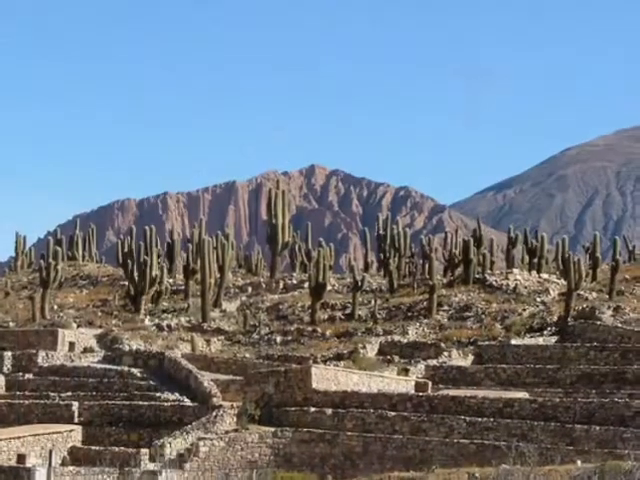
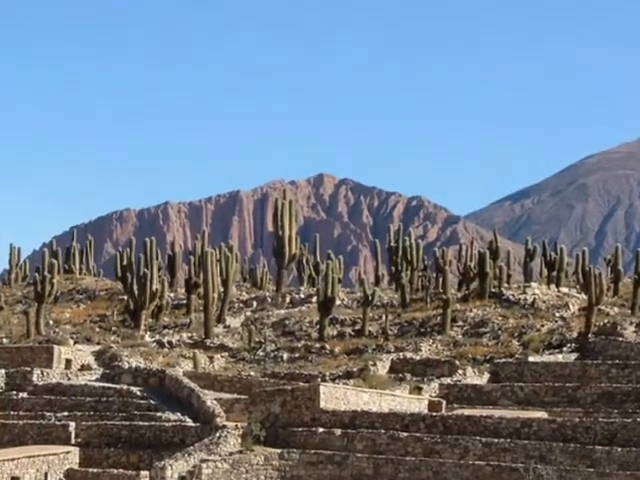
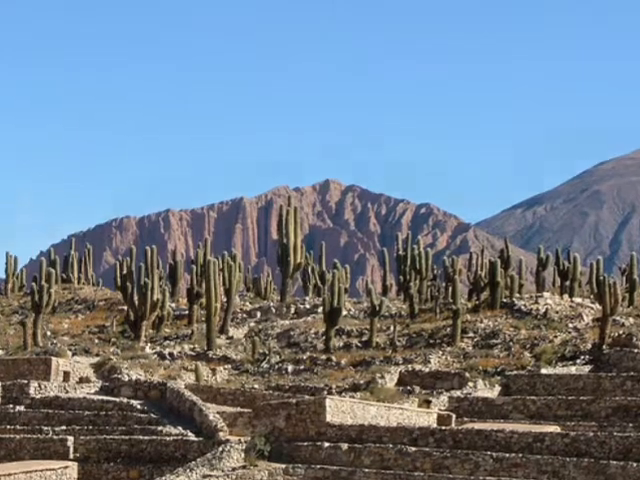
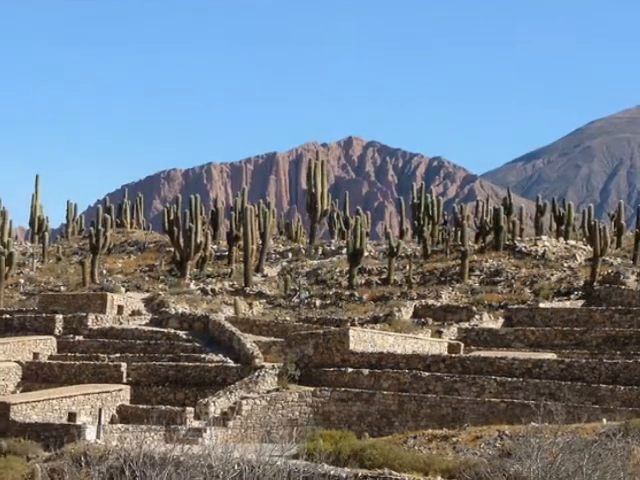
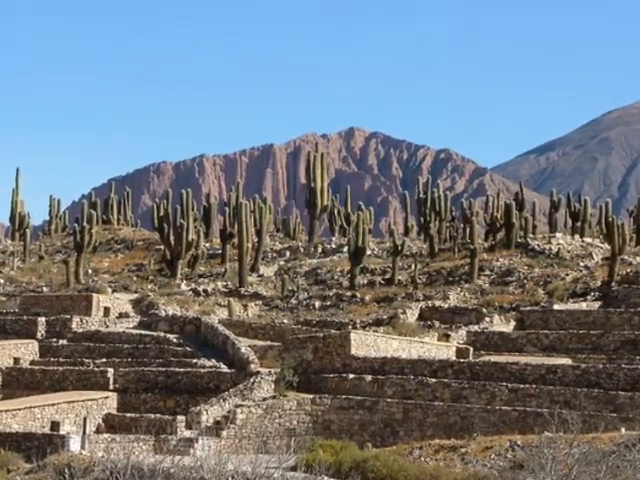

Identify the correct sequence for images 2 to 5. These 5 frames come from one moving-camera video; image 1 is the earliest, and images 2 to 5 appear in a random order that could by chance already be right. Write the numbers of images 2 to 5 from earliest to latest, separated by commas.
2, 3, 4, 5
